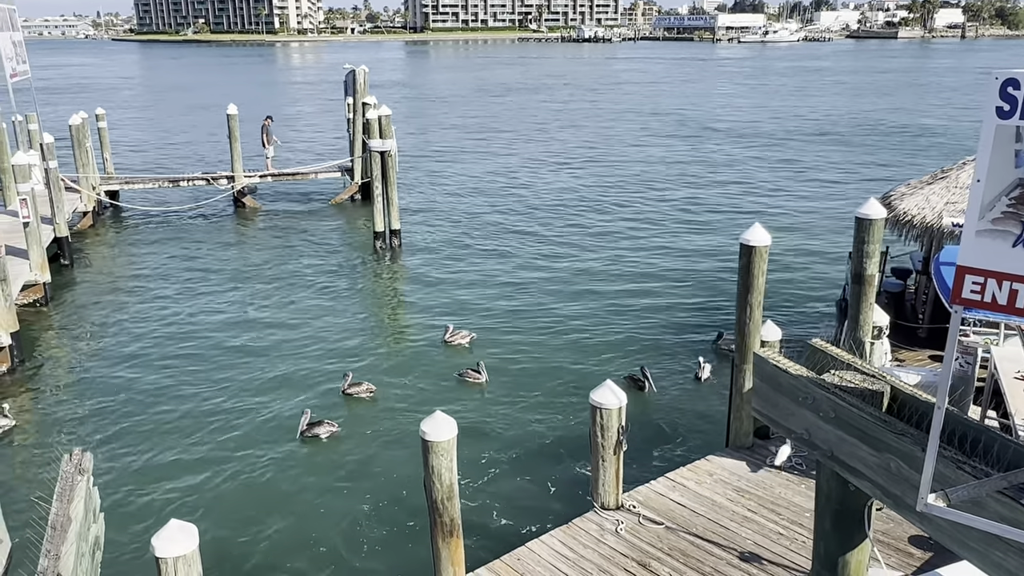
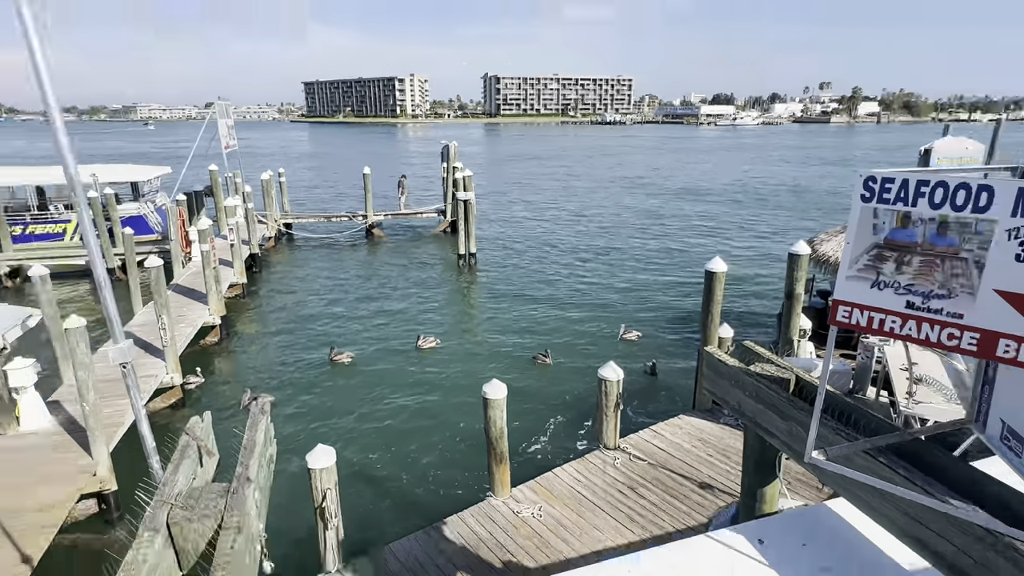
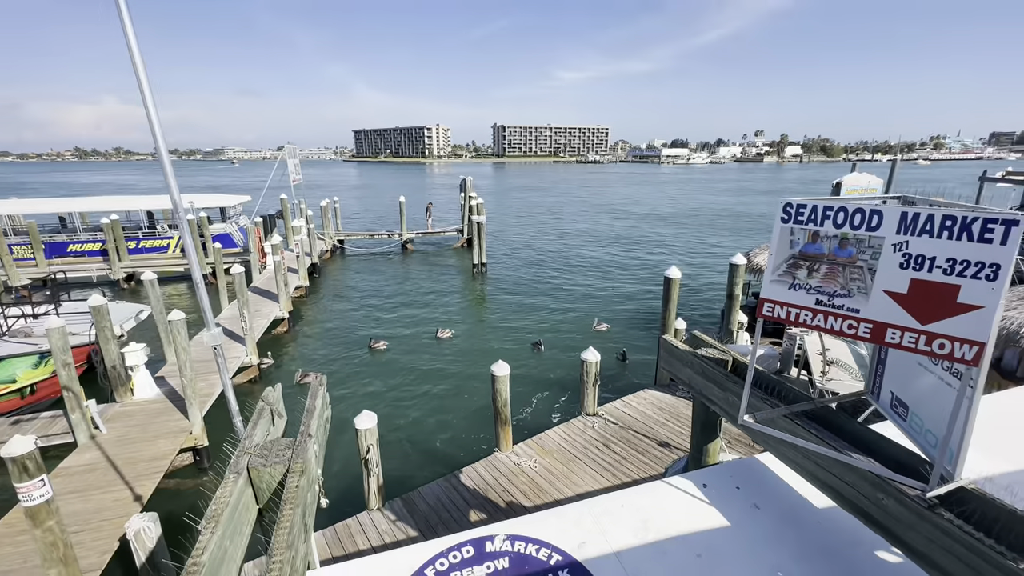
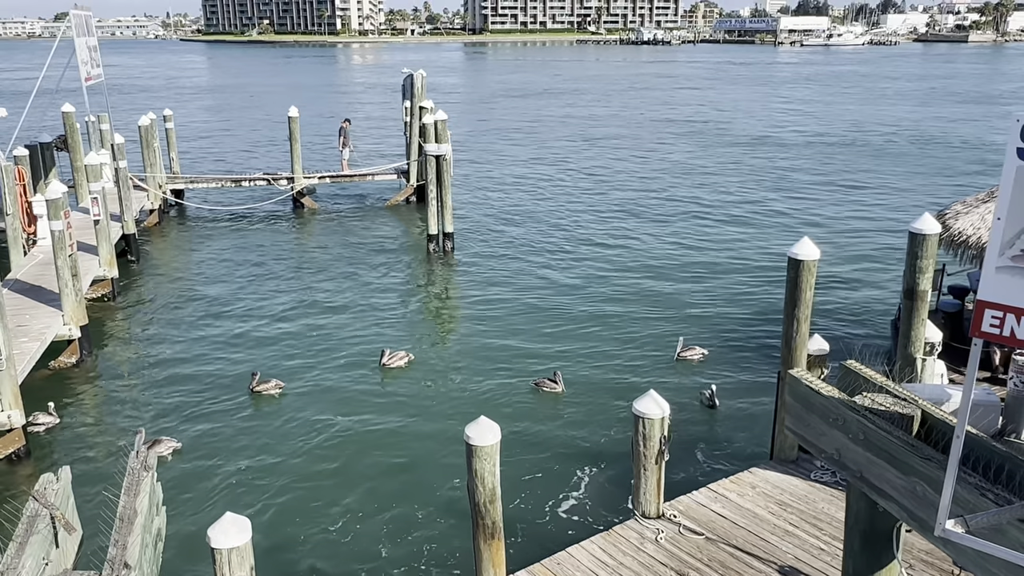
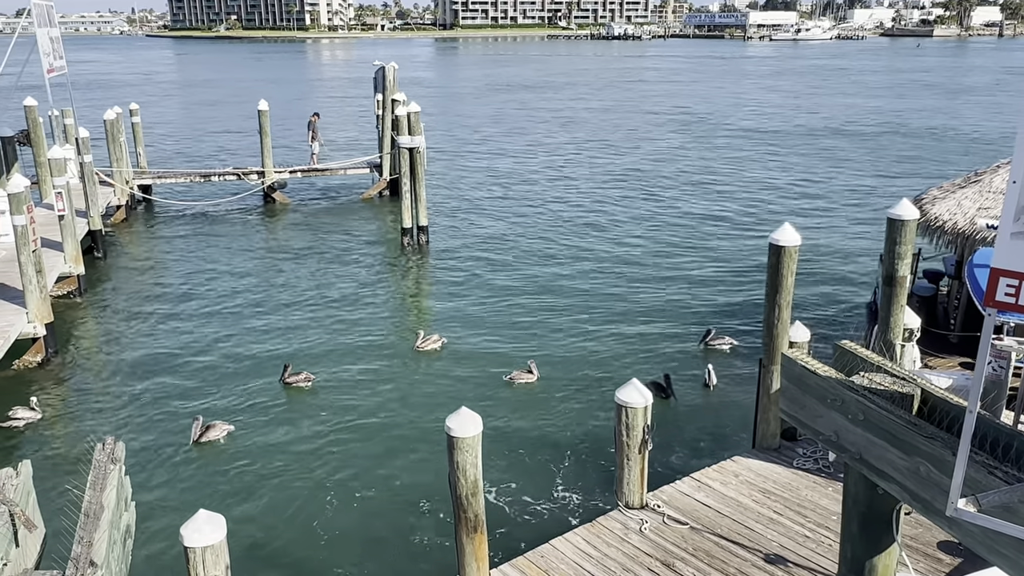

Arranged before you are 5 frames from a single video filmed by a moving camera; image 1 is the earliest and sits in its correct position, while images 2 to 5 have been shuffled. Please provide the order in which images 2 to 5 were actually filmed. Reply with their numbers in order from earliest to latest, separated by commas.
5, 4, 2, 3
